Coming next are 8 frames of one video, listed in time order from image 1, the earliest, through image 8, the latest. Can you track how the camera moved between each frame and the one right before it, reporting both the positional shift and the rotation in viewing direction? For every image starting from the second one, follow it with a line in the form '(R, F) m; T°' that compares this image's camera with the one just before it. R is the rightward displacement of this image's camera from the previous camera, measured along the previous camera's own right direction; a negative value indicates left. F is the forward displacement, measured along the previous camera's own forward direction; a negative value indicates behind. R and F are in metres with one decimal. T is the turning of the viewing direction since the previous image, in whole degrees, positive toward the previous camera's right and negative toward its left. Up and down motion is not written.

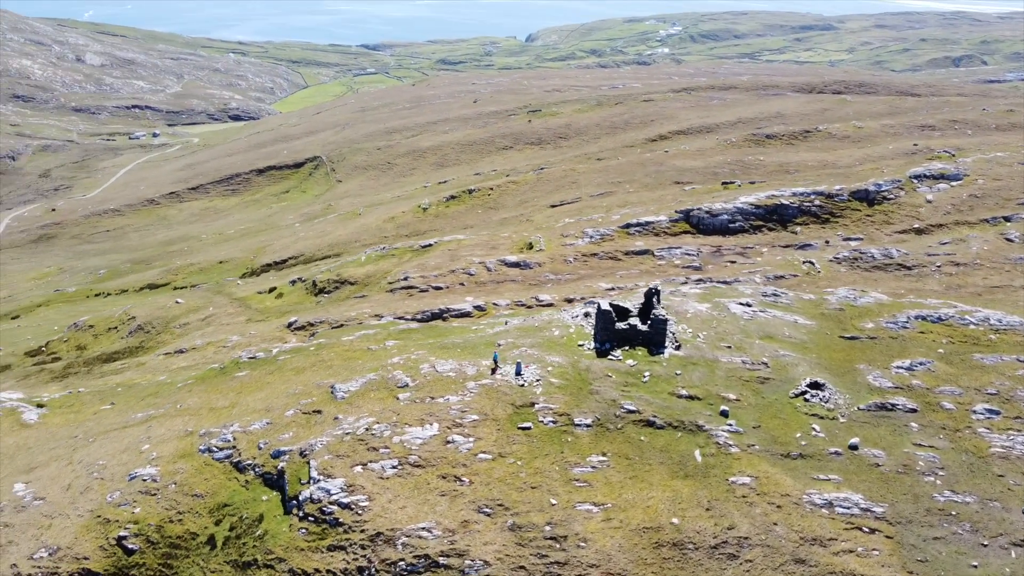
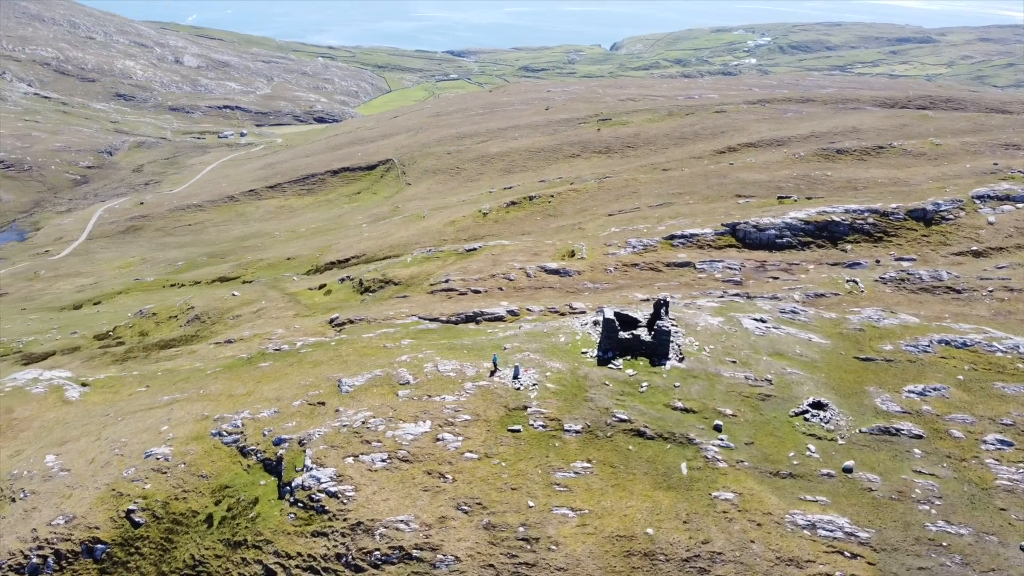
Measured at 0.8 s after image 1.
(+2.8, -0.4) m; -5°
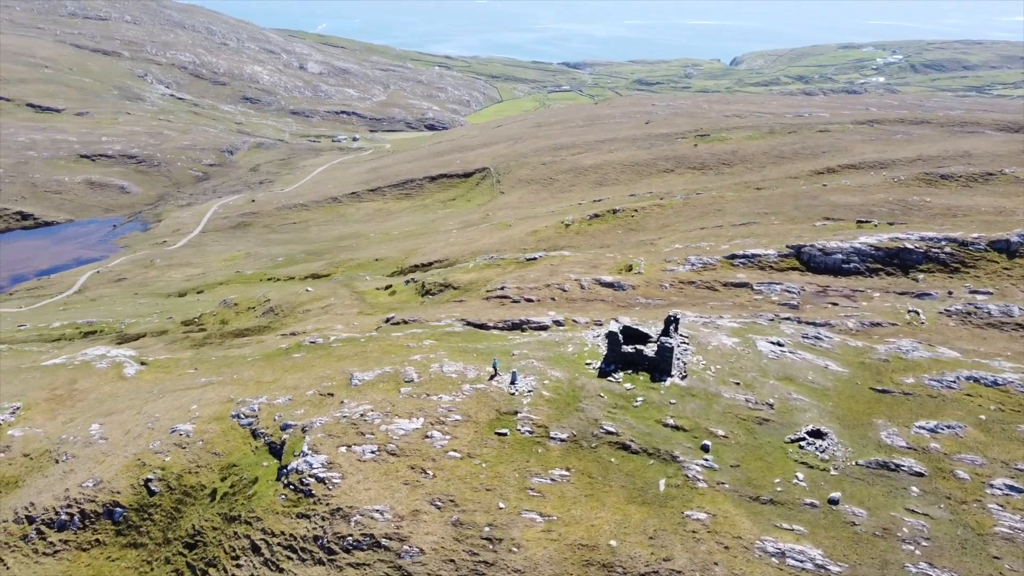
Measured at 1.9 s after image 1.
(+4.0, -0.5) m; -7°
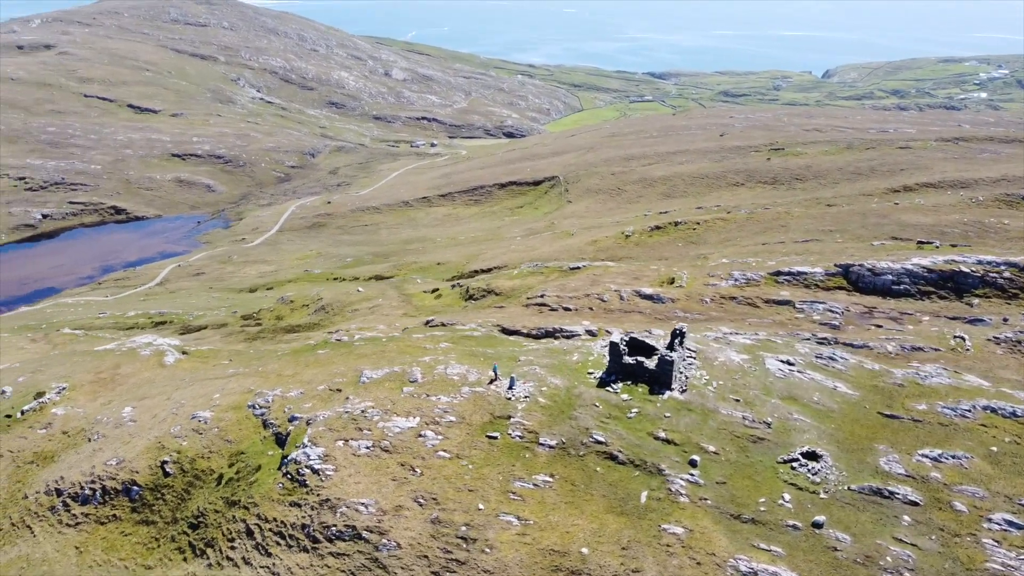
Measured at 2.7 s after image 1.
(+3.0, -0.4) m; -5°
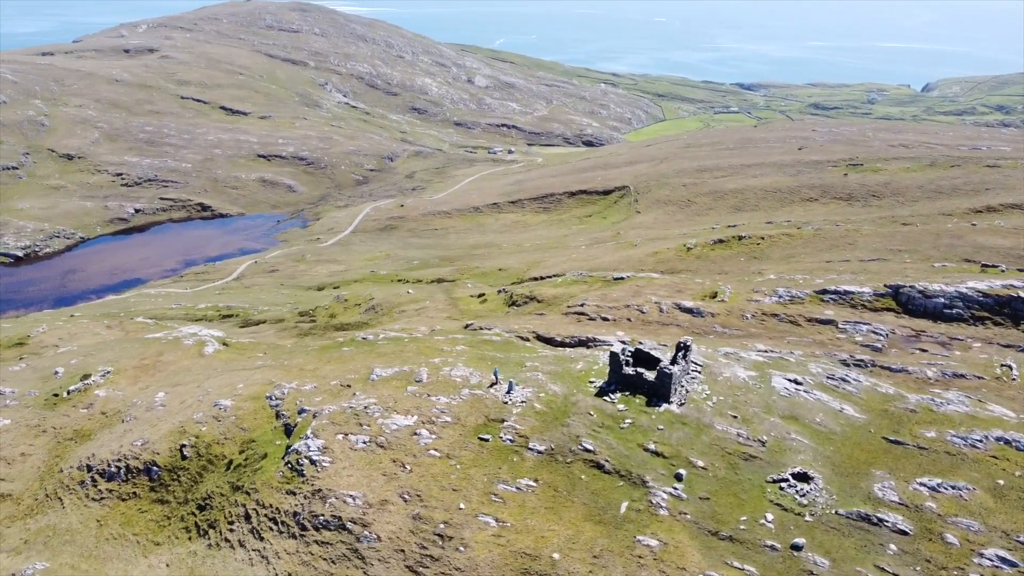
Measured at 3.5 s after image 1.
(+3.0, -0.4) m; -6°
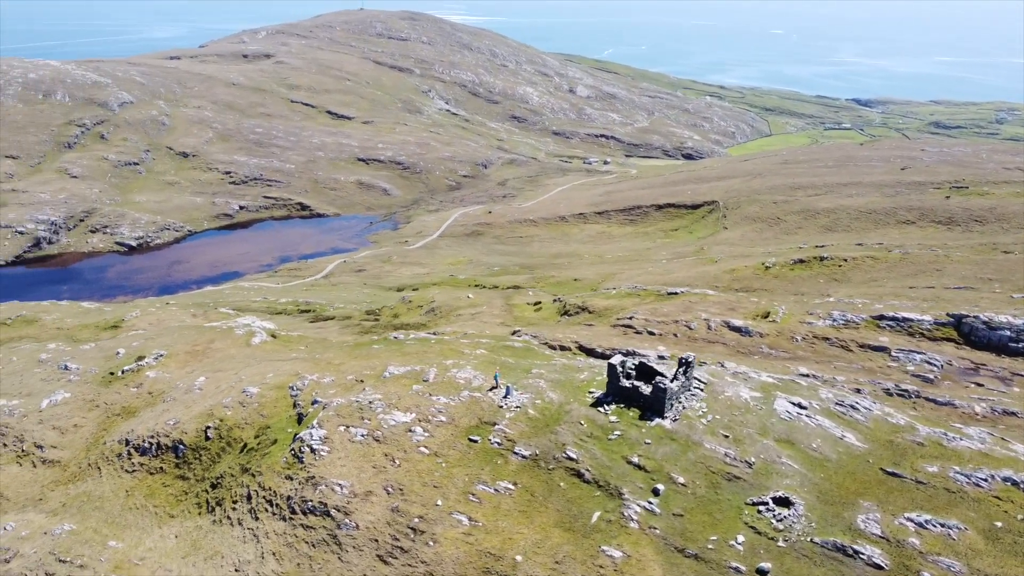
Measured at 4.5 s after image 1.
(+3.9, -0.5) m; -7°
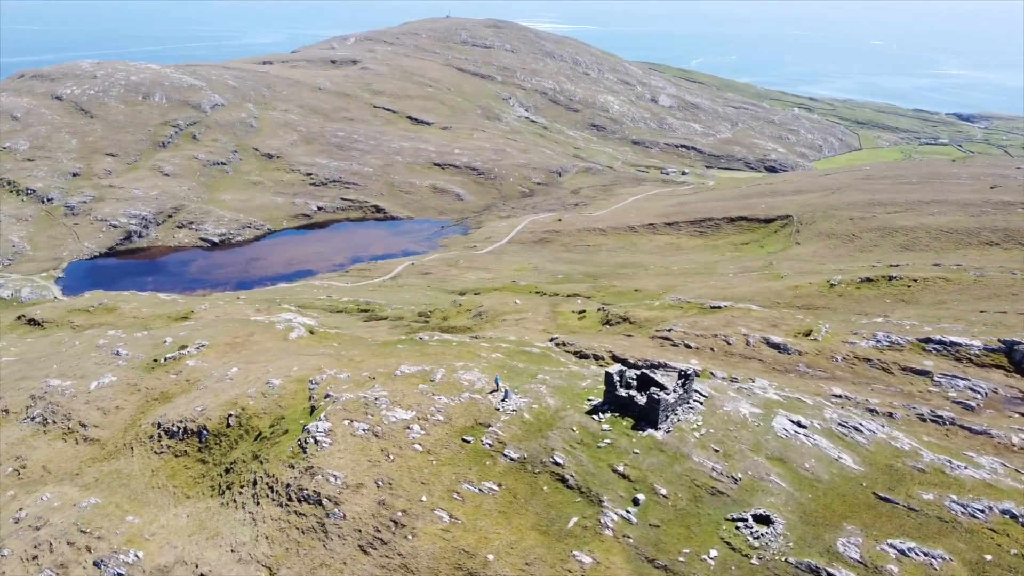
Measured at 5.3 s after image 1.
(+3.2, -0.5) m; -6°
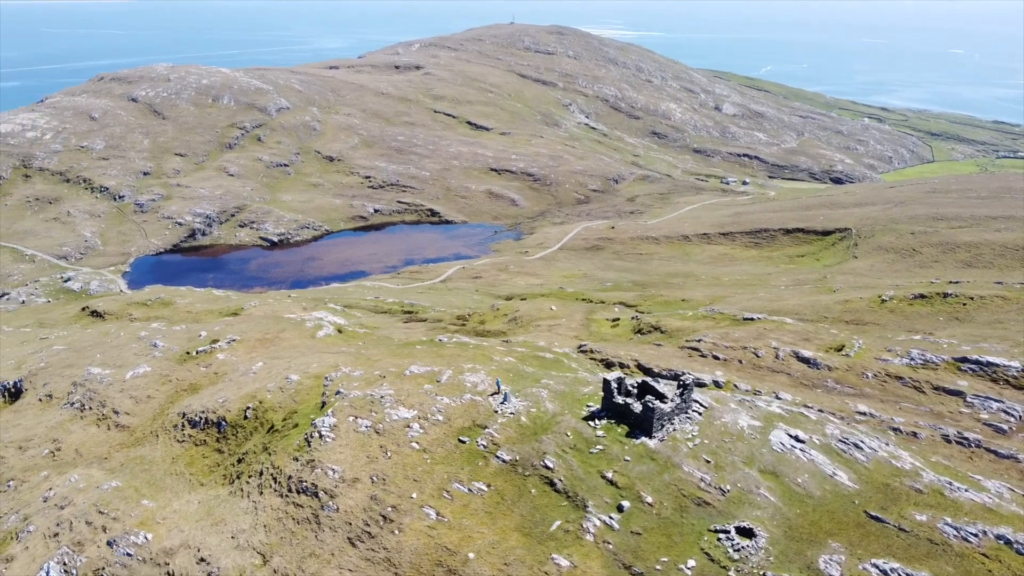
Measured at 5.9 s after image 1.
(+2.4, -0.4) m; -4°
